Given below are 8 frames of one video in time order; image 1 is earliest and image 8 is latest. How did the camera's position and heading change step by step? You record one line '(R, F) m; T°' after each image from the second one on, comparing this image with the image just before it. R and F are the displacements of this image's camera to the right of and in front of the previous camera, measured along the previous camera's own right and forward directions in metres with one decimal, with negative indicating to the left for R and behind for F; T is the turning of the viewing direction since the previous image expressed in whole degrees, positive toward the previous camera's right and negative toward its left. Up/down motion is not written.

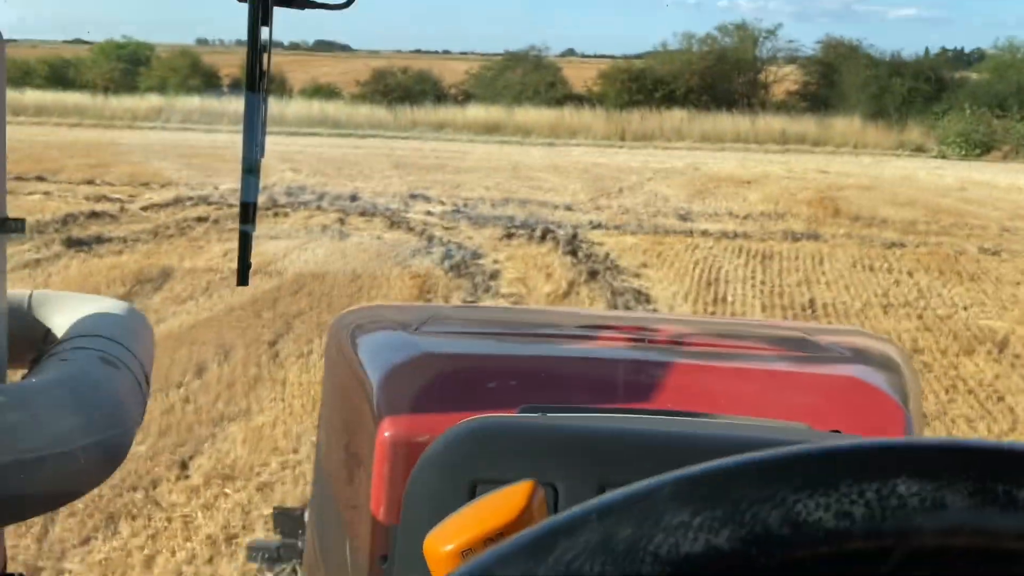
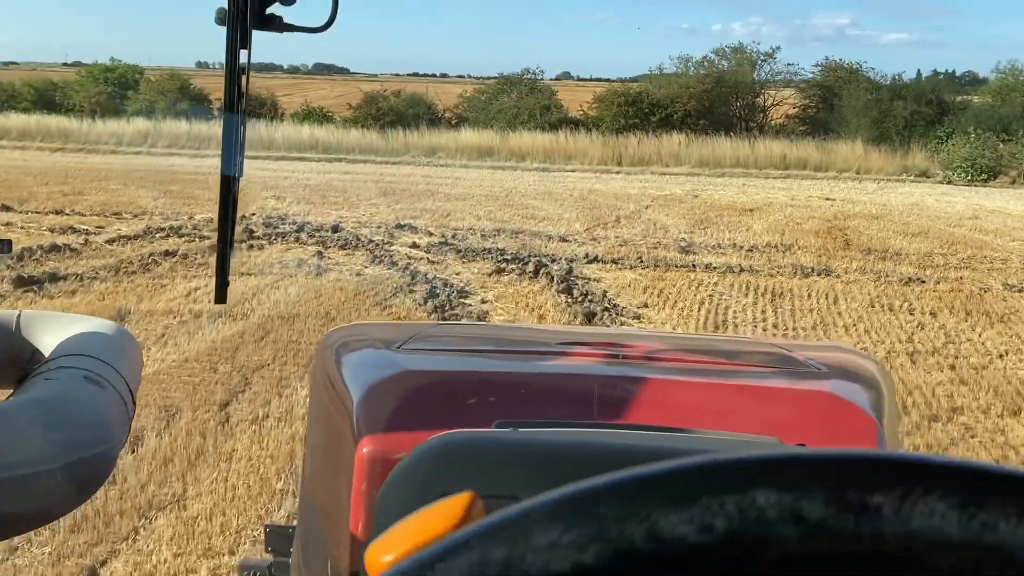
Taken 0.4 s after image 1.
(0.0, +0.2) m; 0°
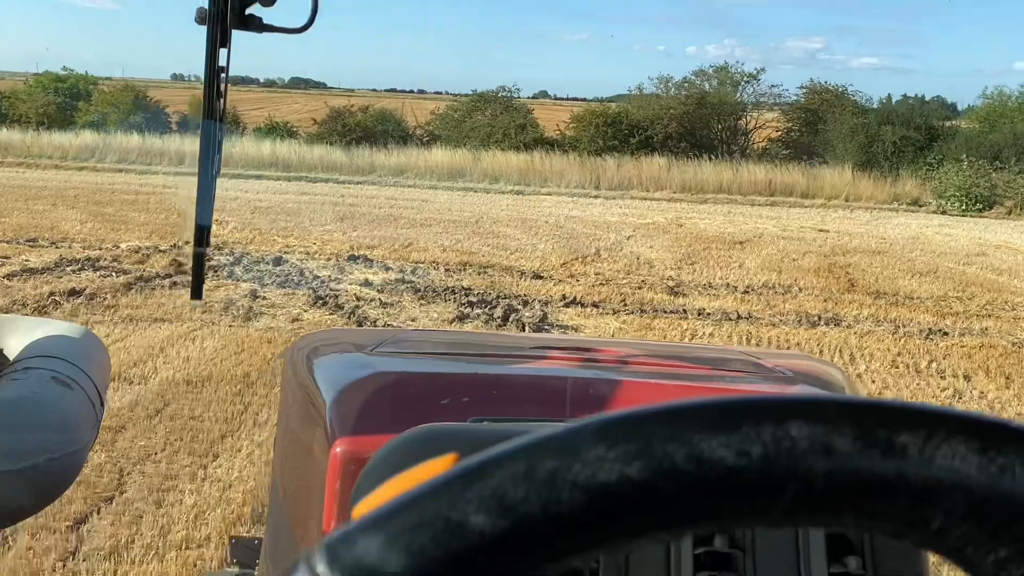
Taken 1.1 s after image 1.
(0.0, +0.4) m; +2°
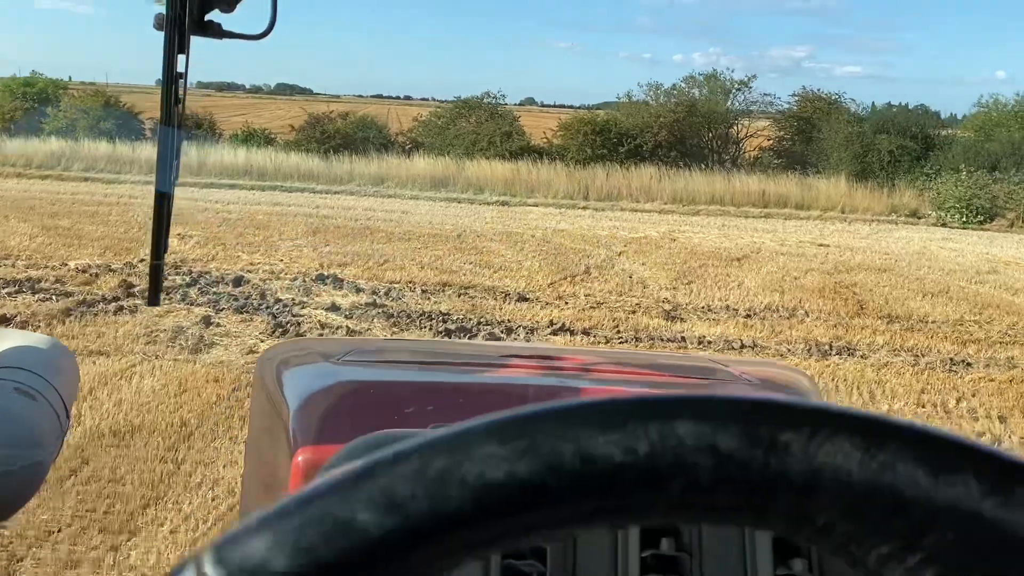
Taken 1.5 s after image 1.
(0.0, +0.3) m; +1°
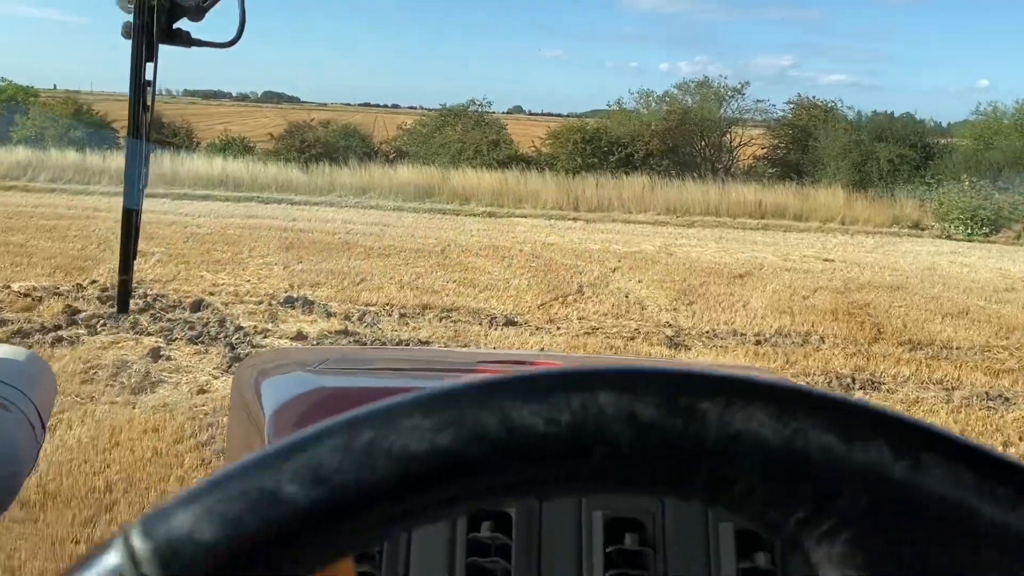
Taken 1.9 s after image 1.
(0.0, +0.3) m; +1°
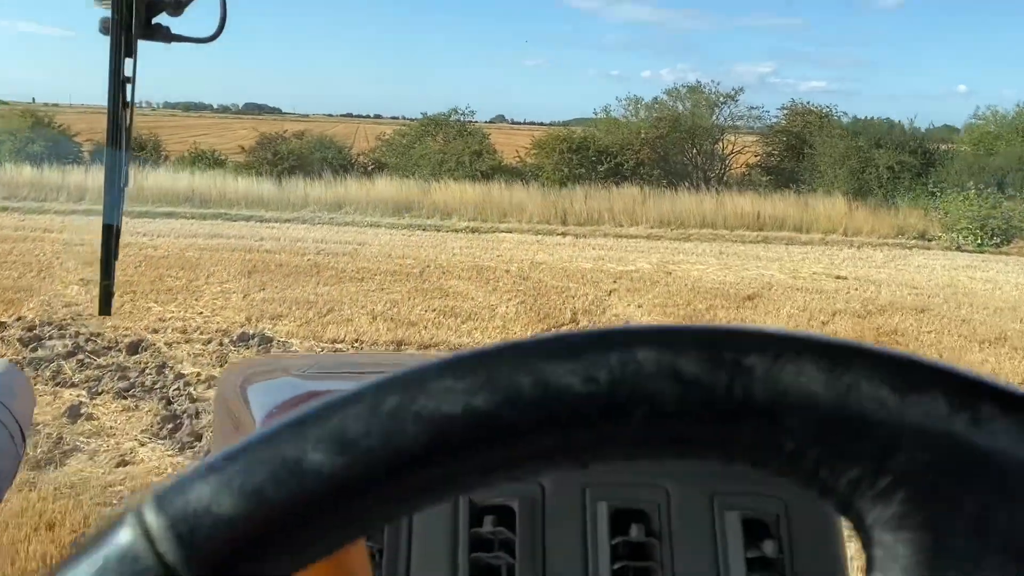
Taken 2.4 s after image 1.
(0.0, +0.3) m; +1°
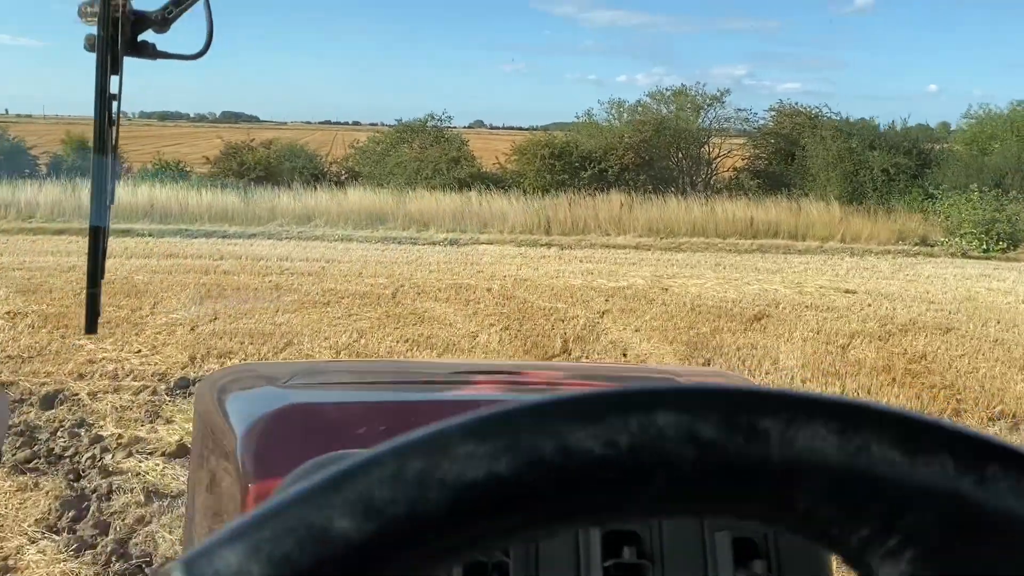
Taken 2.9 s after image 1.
(0.0, +0.3) m; +1°
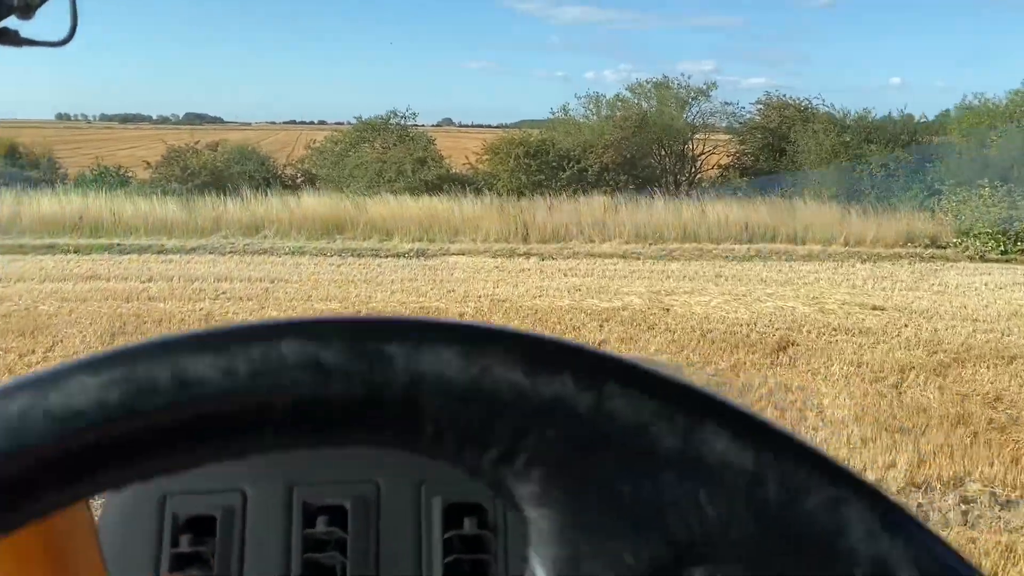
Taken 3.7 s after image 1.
(0.0, +0.5) m; +2°
